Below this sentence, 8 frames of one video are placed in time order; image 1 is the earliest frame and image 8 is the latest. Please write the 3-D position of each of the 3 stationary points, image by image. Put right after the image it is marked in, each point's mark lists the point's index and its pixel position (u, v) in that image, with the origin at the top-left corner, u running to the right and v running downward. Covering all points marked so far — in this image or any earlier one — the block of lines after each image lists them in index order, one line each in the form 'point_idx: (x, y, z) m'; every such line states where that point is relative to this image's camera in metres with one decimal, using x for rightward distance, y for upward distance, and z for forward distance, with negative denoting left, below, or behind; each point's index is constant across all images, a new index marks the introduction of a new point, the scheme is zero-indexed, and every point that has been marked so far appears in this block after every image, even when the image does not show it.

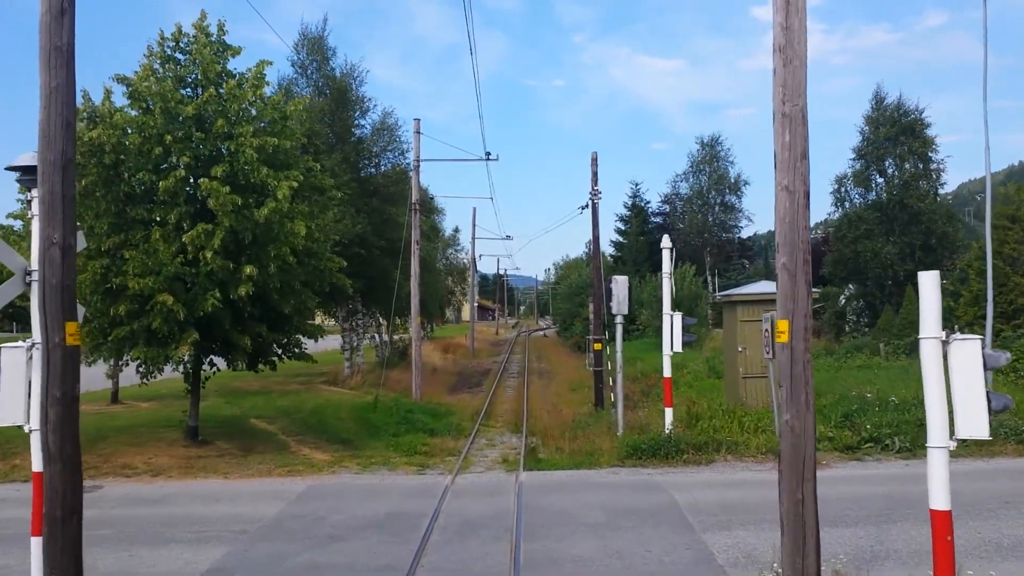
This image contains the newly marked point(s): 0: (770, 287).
0: (+4.8, 0.0, +17.6) m
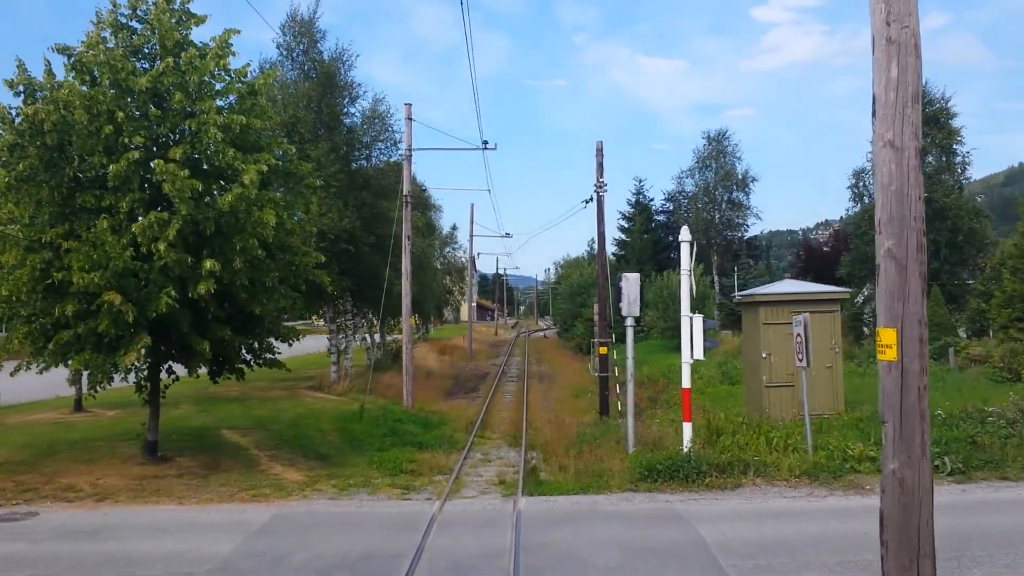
0: (+4.7, 0.0, +15.9) m
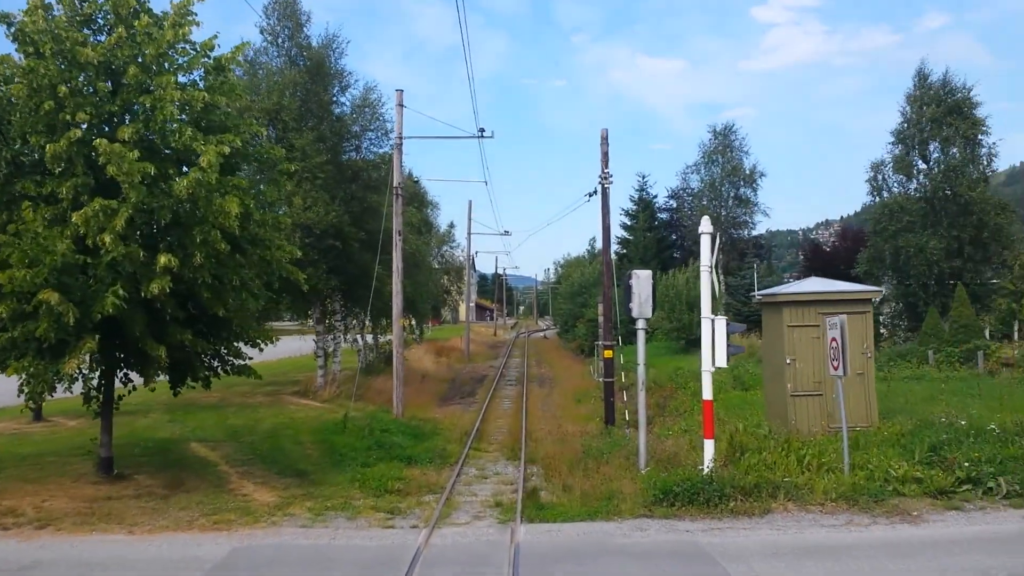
0: (+4.7, 0.0, +14.5) m
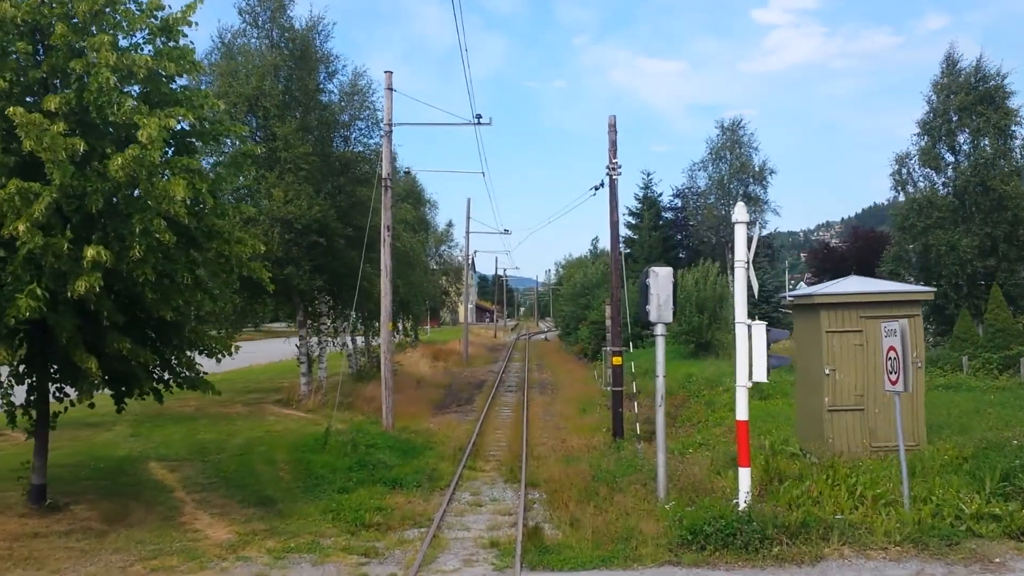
0: (+4.7, 0.0, +12.7) m
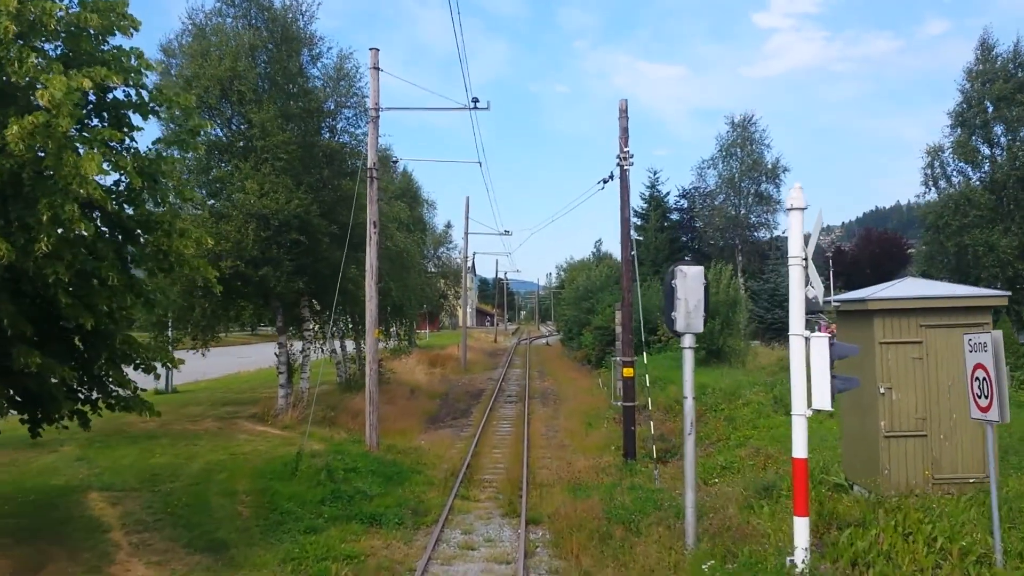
0: (+4.7, 0.0, +10.8) m
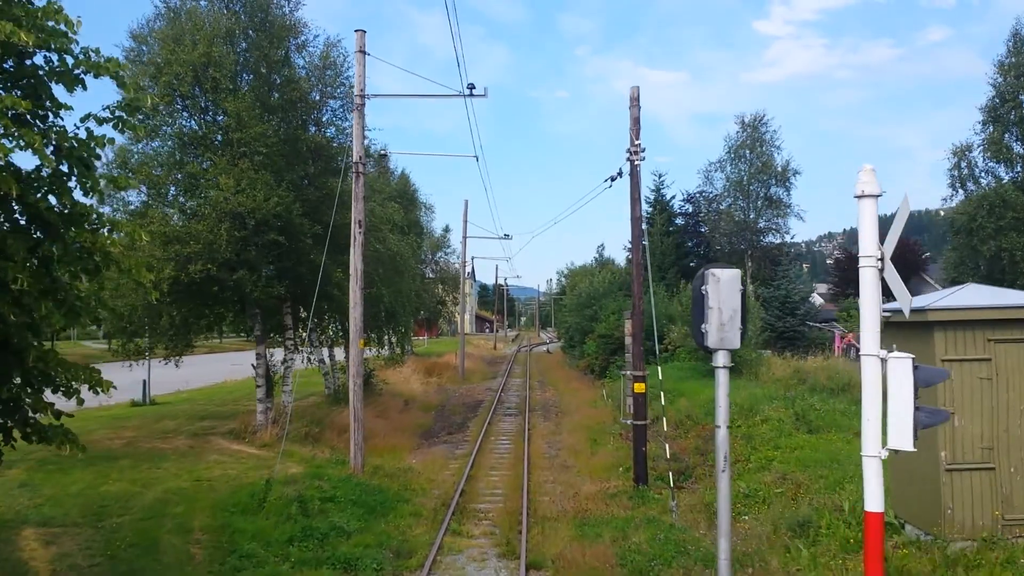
0: (+4.7, -0.1, +9.3) m
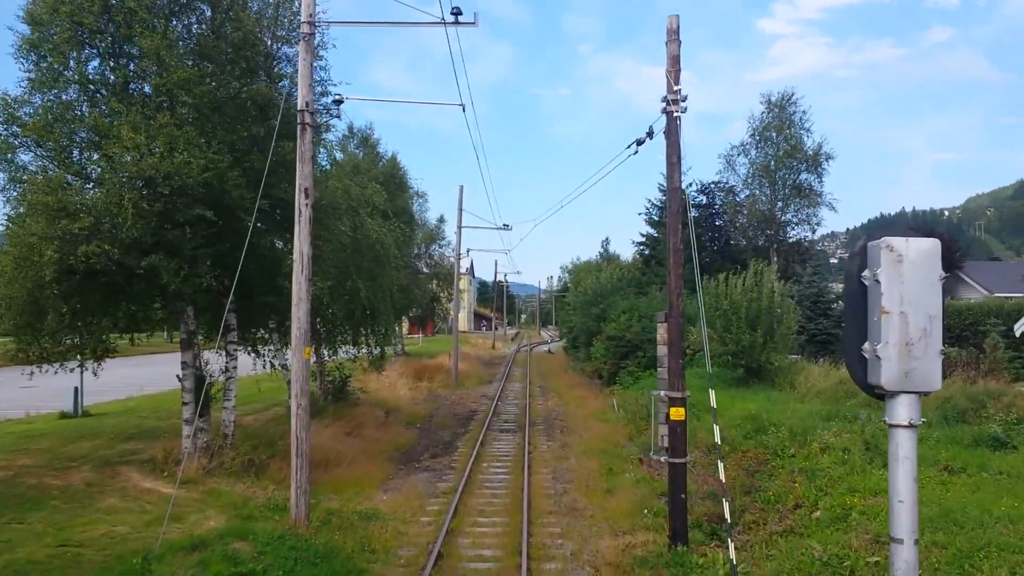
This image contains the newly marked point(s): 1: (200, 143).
0: (+4.6, 0.0, +5.6) m
1: (-4.2, +1.9, +12.8) m
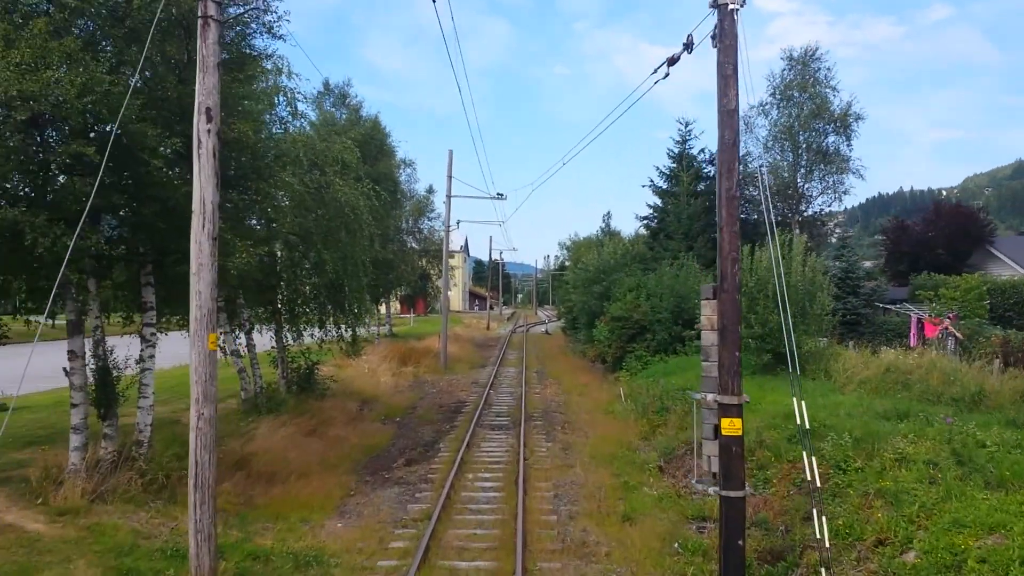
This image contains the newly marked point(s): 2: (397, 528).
0: (+4.6, +0.2, +2.4) m
1: (-4.3, +2.3, +9.5) m
2: (-1.3, -2.6, +10.4) m
